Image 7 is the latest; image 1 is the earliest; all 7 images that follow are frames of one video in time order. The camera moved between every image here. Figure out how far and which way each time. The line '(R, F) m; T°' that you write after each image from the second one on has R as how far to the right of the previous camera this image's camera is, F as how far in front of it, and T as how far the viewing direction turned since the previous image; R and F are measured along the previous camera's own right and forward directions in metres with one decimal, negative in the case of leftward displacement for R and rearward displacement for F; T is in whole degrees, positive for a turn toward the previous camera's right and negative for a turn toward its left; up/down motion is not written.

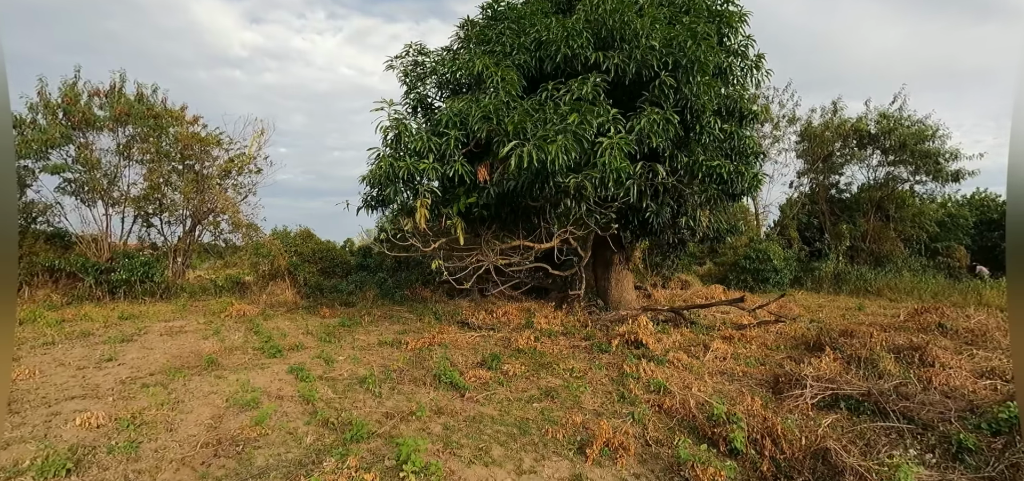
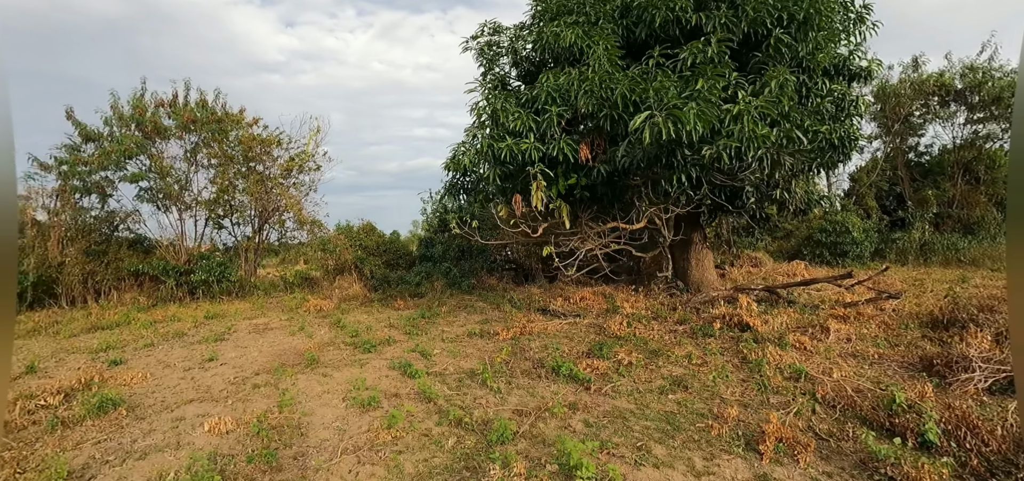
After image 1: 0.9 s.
(-0.8, +0.4) m; -4°
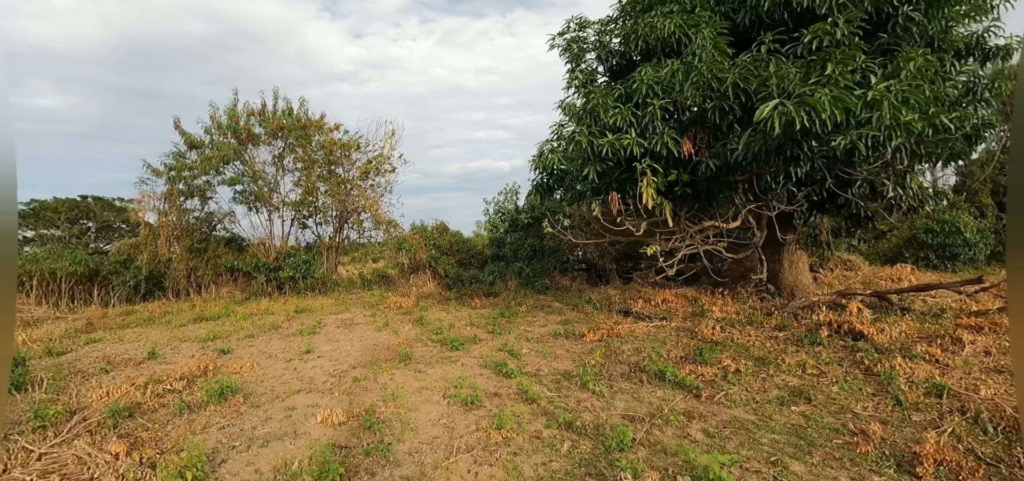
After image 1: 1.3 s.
(-0.4, +0.2) m; -7°
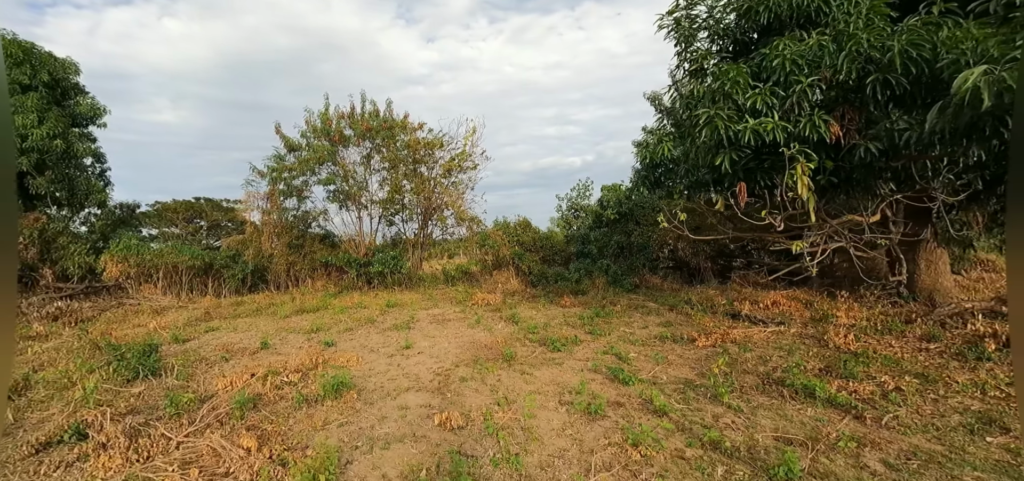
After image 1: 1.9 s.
(-0.4, +0.3) m; -8°
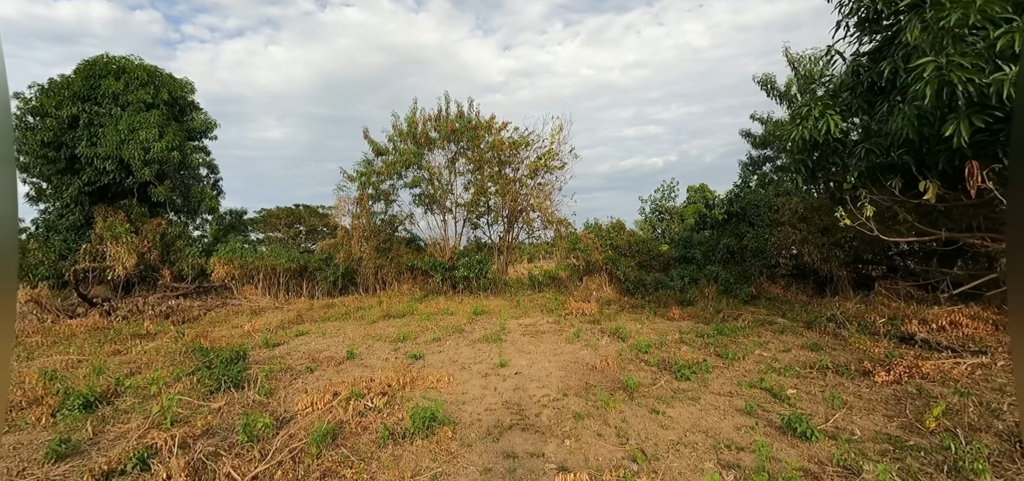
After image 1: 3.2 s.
(-0.3, +0.7) m; -10°
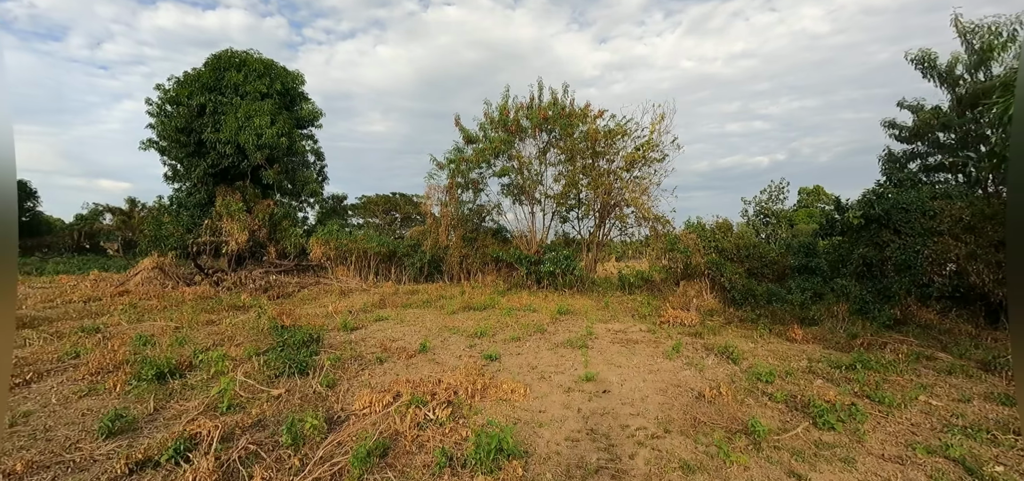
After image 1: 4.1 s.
(-0.1, +0.5) m; -11°
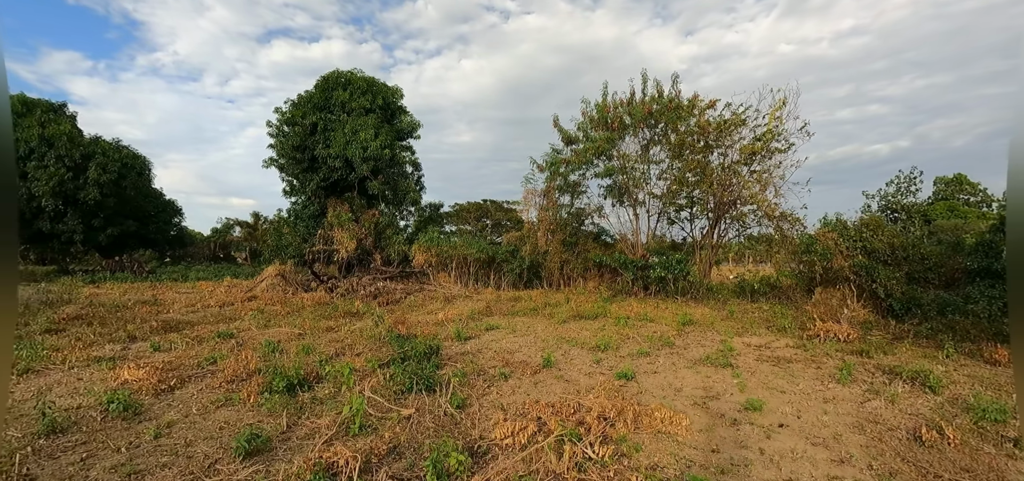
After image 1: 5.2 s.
(-0.4, +0.4) m; -11°
